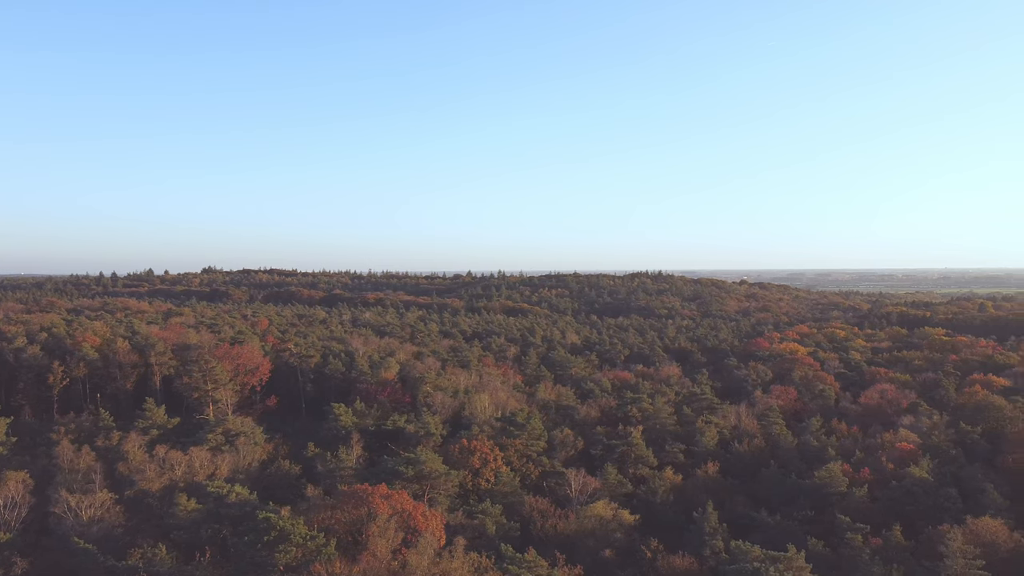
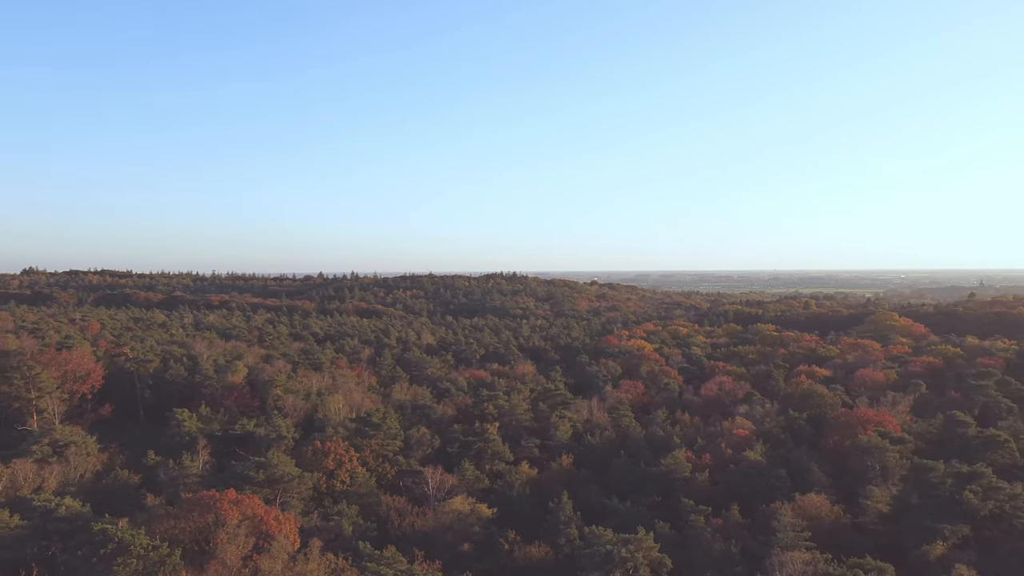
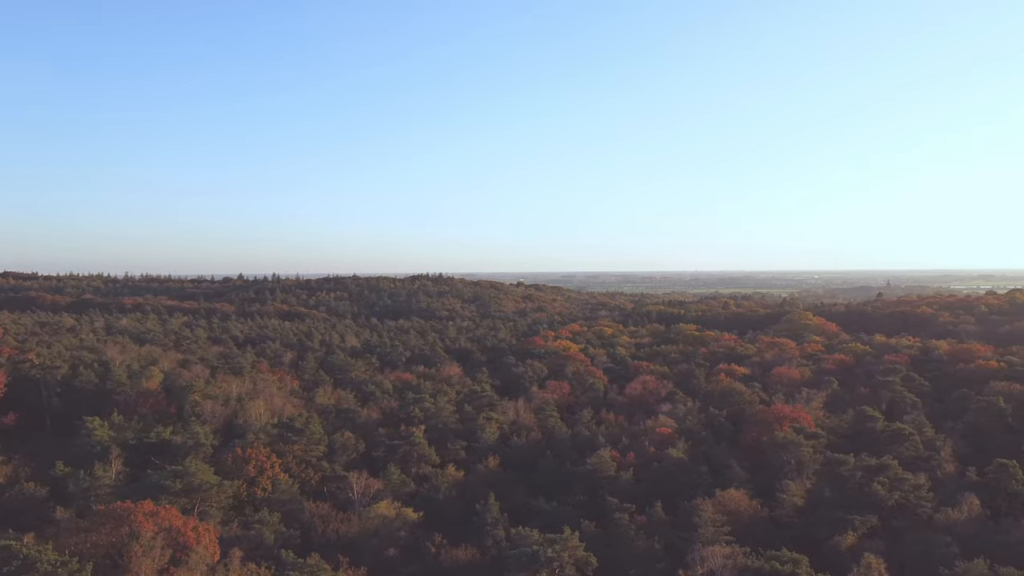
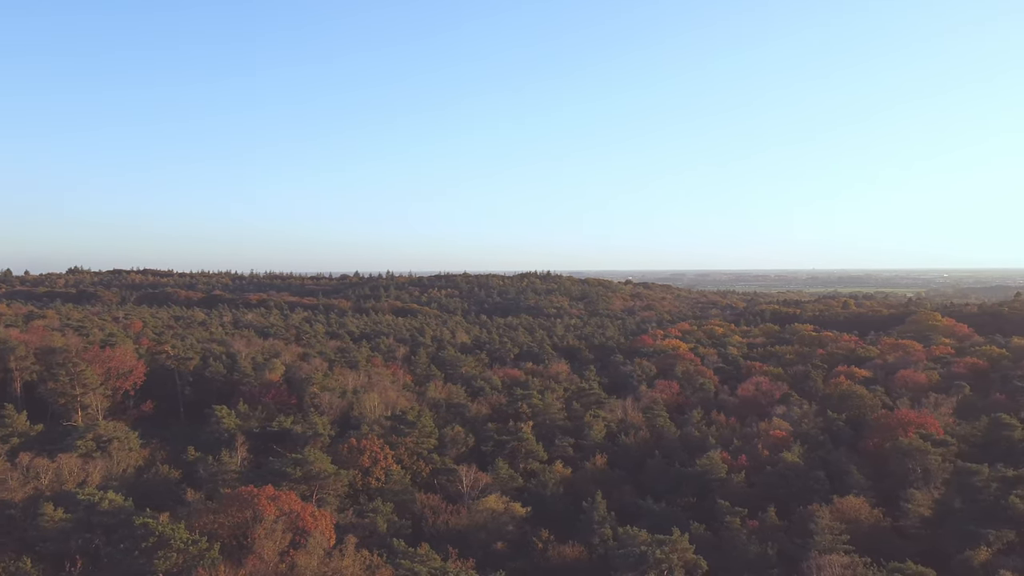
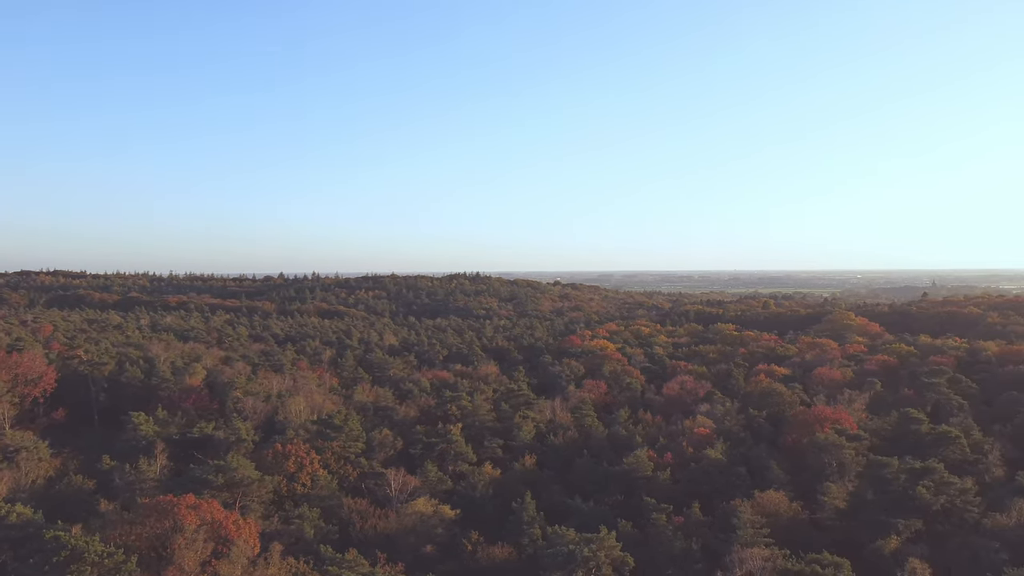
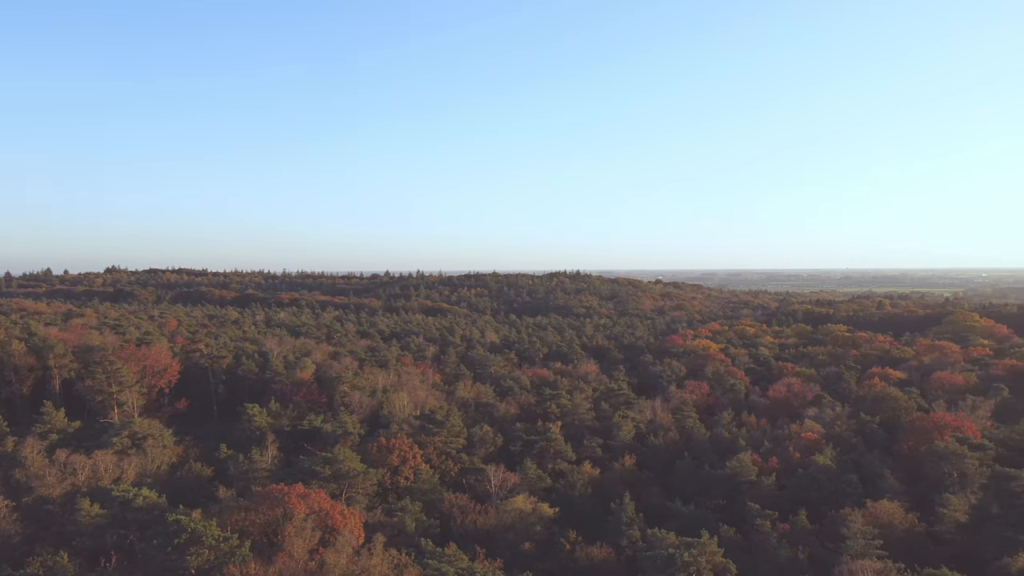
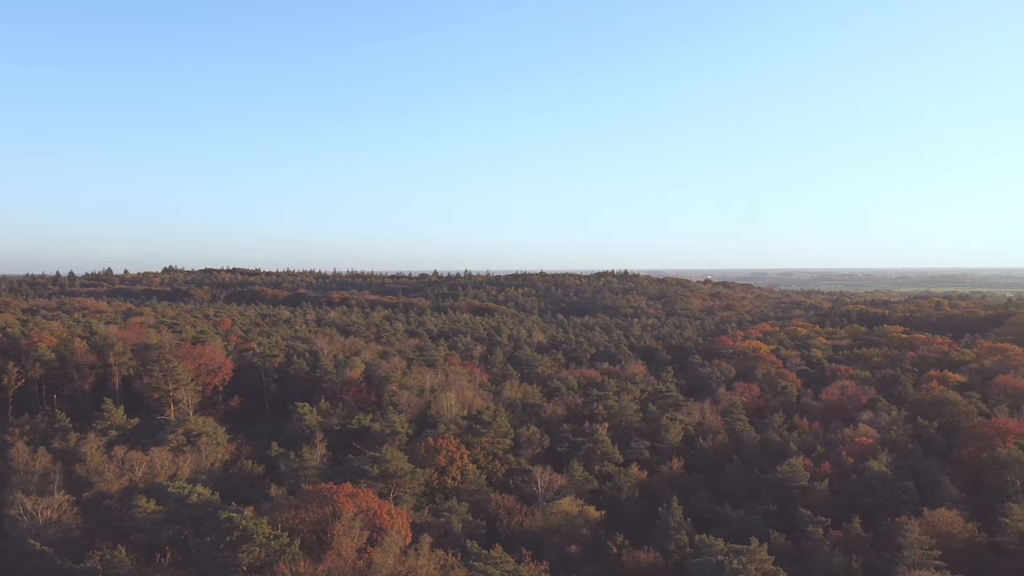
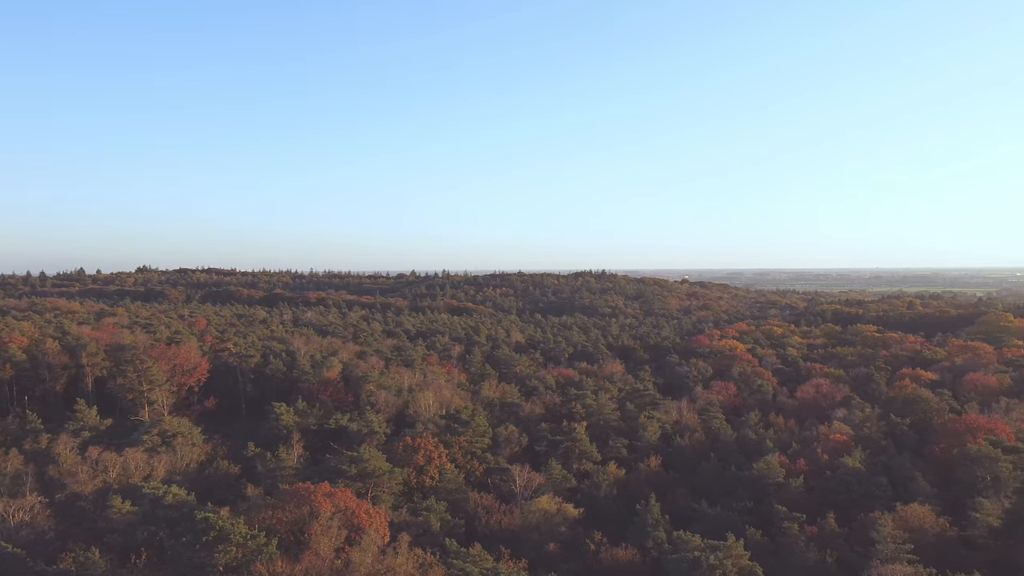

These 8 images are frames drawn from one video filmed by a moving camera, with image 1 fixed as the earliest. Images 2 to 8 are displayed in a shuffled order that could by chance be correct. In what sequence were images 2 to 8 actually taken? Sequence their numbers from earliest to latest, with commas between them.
7, 8, 6, 4, 2, 5, 3
